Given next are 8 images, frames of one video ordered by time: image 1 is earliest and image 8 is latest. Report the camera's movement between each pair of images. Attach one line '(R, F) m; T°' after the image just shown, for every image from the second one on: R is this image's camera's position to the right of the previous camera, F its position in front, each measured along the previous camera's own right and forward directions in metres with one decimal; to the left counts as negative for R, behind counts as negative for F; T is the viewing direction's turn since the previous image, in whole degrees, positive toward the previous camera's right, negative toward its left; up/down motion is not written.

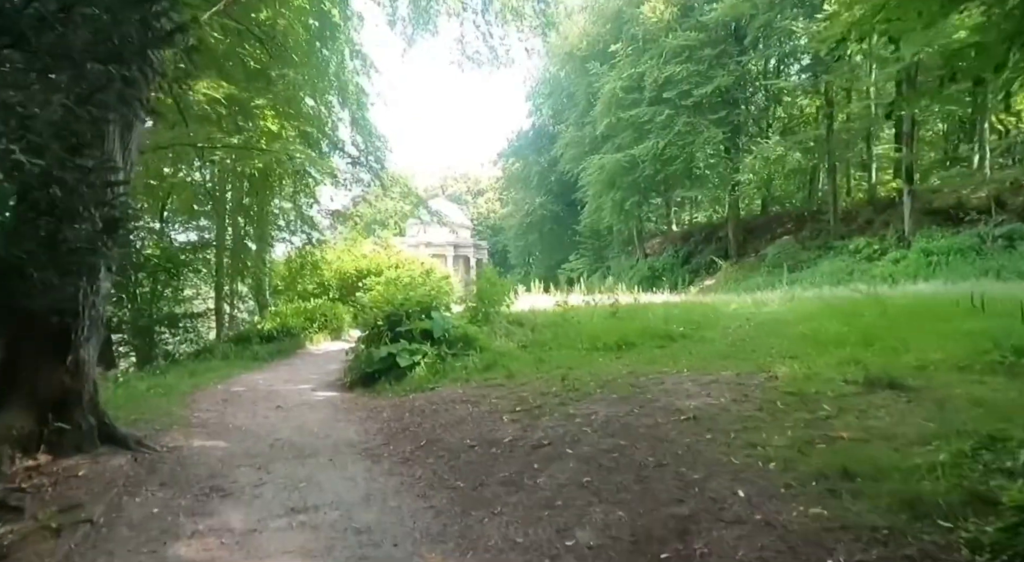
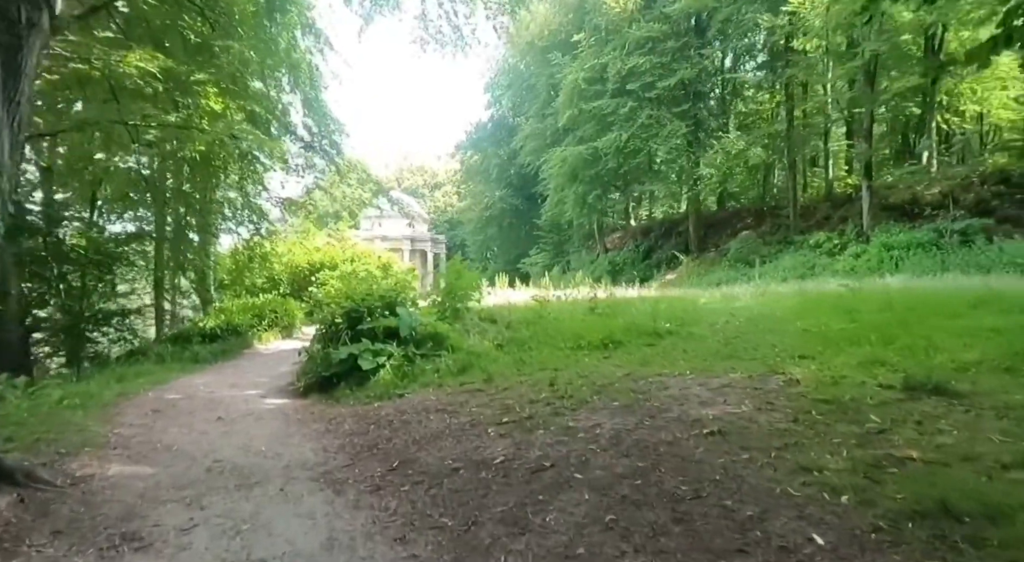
(-0.2, +0.7) m; +4°
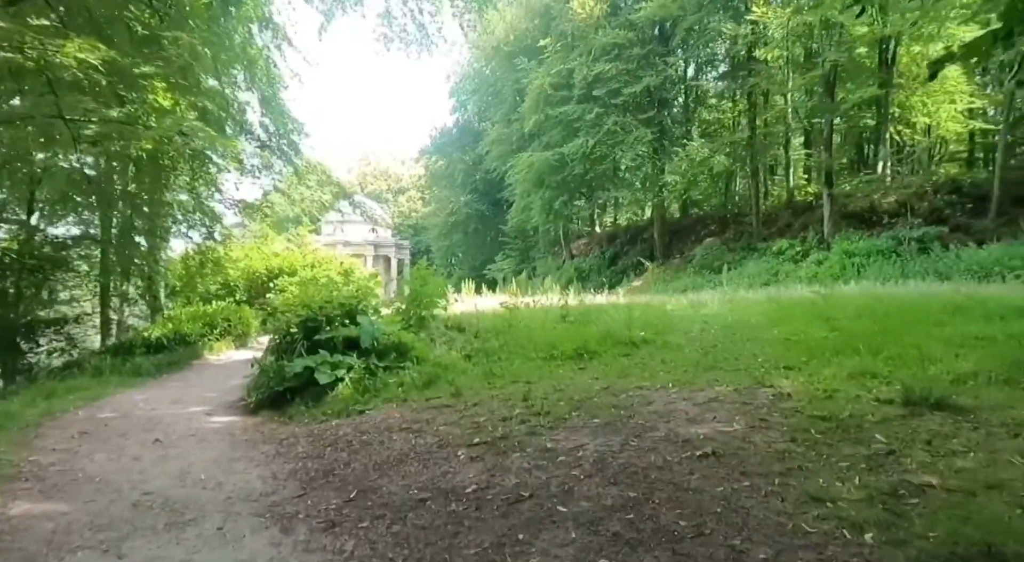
(0.0, +0.3) m; +3°
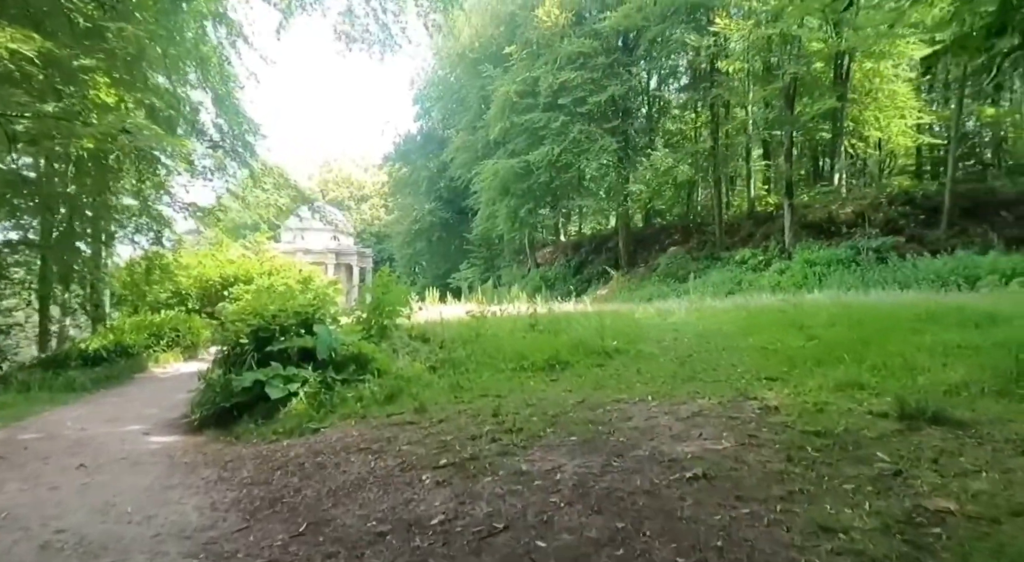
(0.0, +0.3) m; +3°
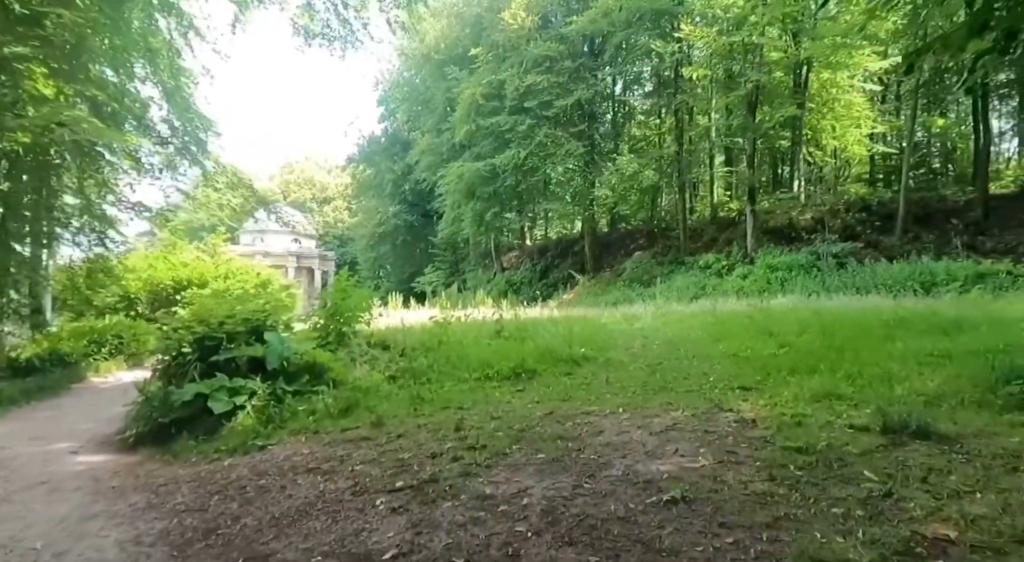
(0.0, +0.2) m; +3°
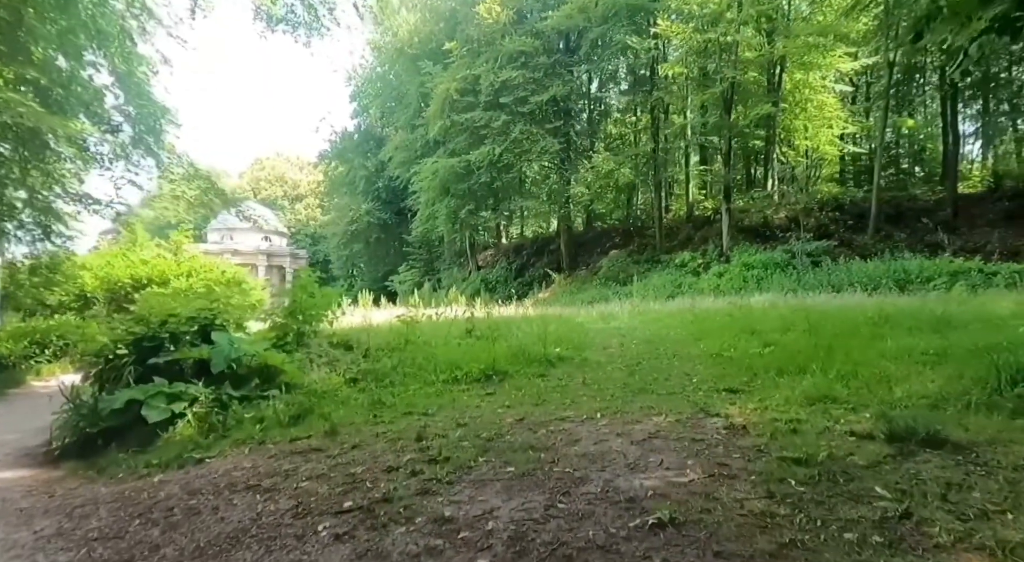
(+0.1, +0.4) m; +2°
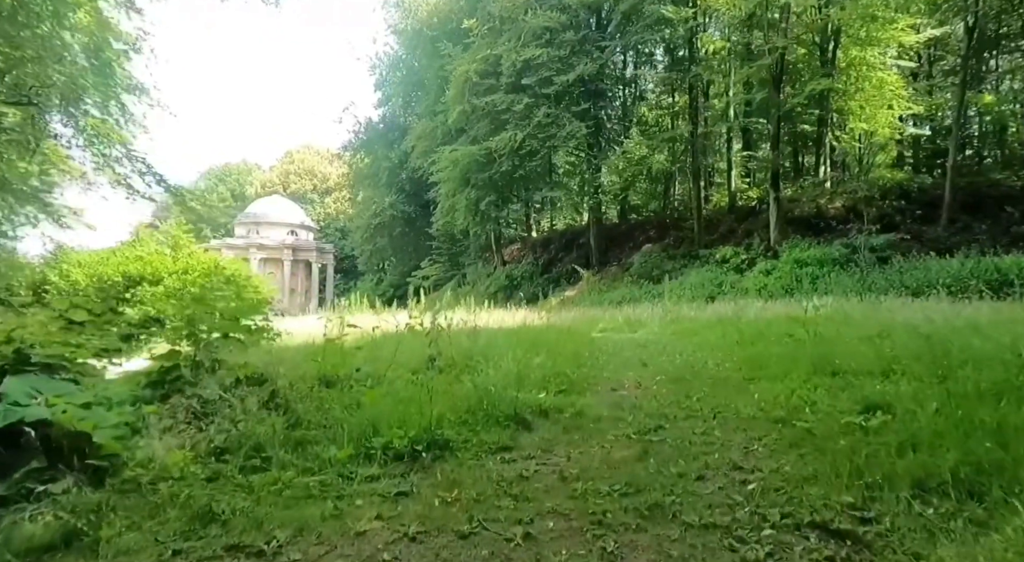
(+0.5, +1.9) m; -3°
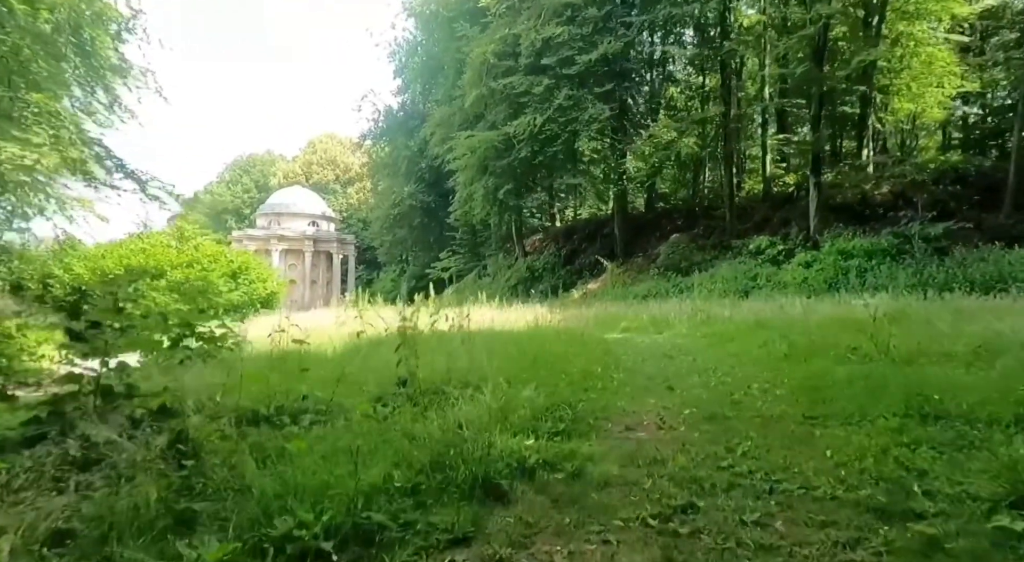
(+0.3, +1.1) m; -2°
